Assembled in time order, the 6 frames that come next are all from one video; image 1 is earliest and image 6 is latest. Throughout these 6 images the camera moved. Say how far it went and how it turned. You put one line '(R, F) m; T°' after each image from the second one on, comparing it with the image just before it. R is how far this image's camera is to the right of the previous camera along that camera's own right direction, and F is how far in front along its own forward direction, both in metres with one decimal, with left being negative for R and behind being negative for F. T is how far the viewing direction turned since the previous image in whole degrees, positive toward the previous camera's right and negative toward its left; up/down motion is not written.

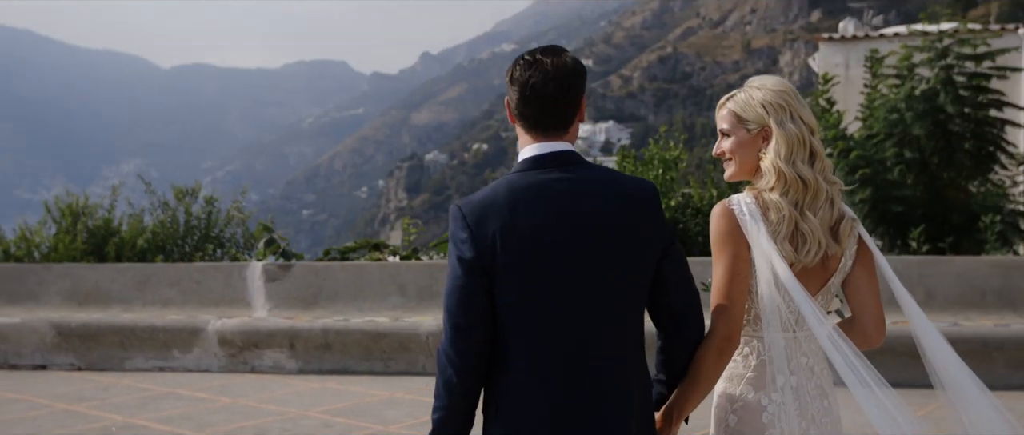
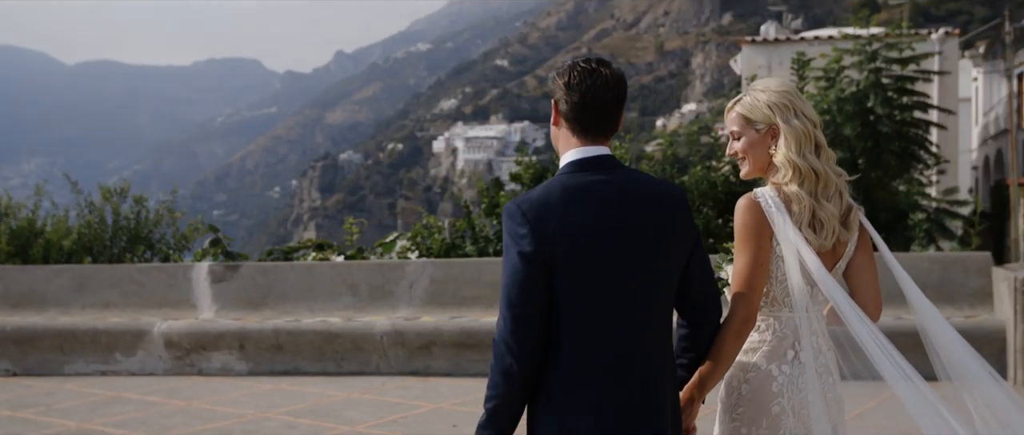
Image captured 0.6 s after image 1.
(-0.3, 0.0) m; +5°
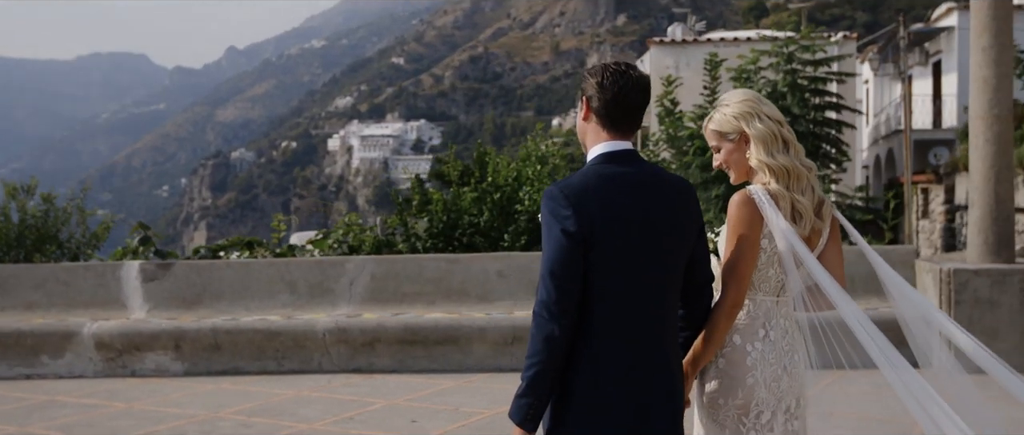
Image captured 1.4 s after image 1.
(-0.3, 0.0) m; +6°
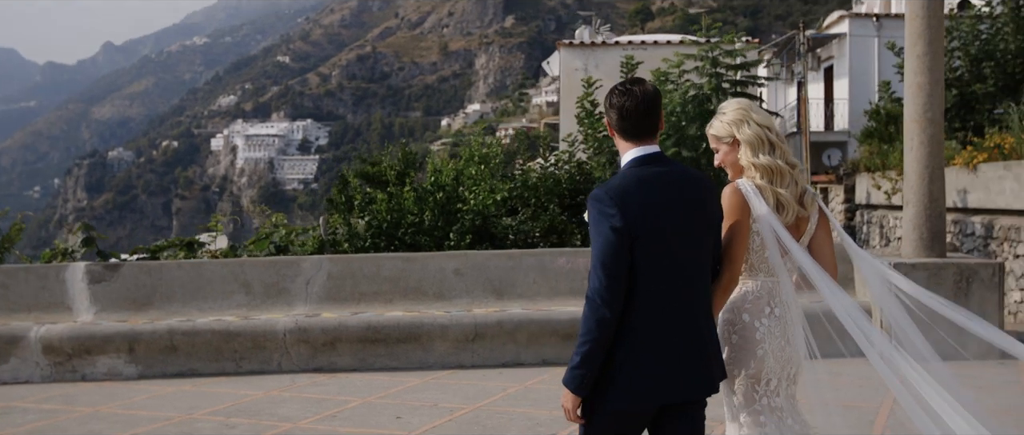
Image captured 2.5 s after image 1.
(-0.5, -0.1) m; +6°
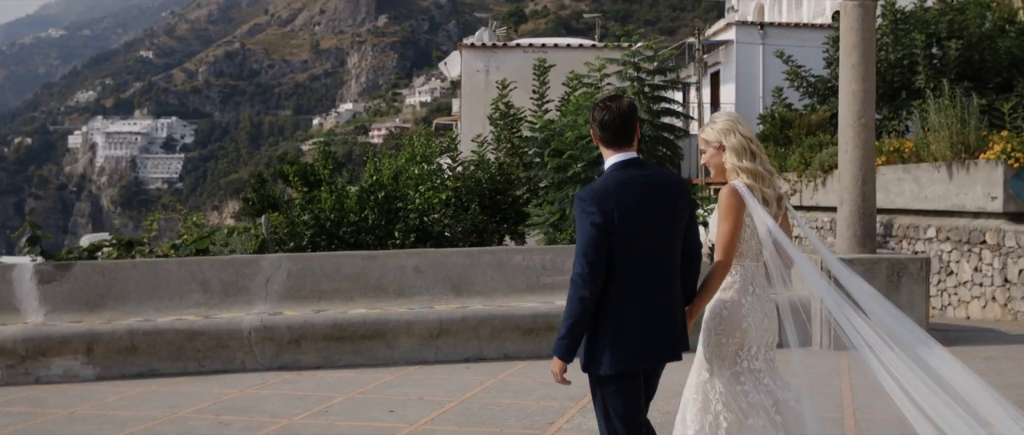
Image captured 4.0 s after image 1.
(-0.6, -0.1) m; +7°
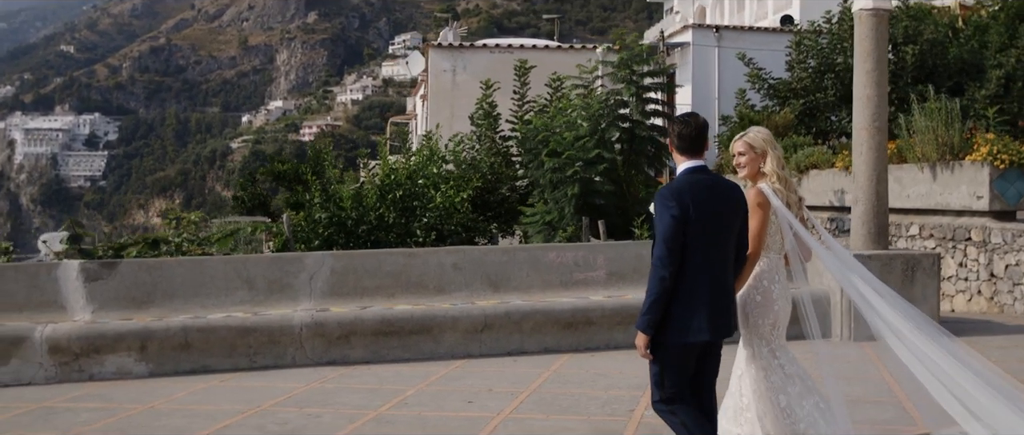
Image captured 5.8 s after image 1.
(-0.8, -0.2) m; +4°
